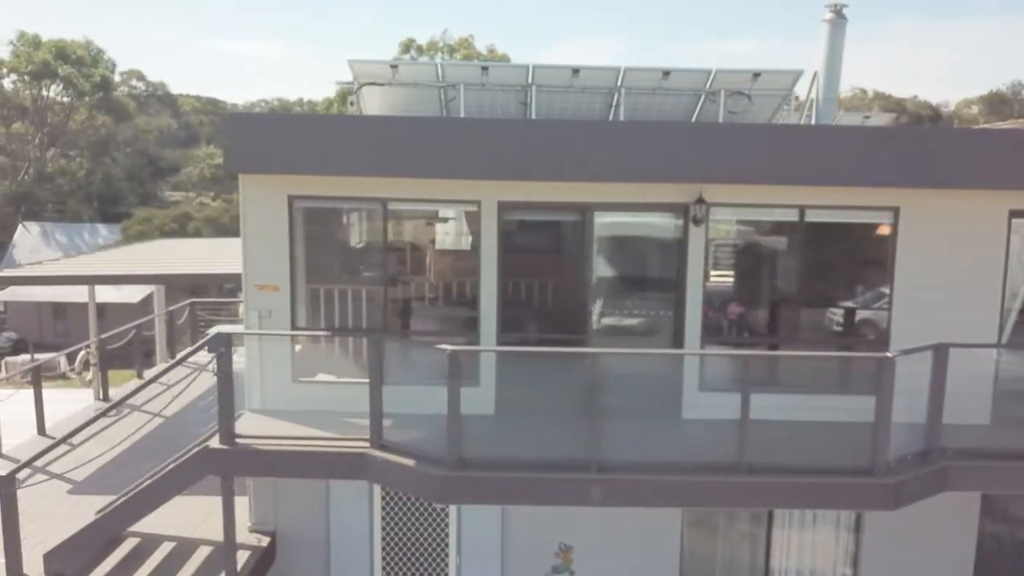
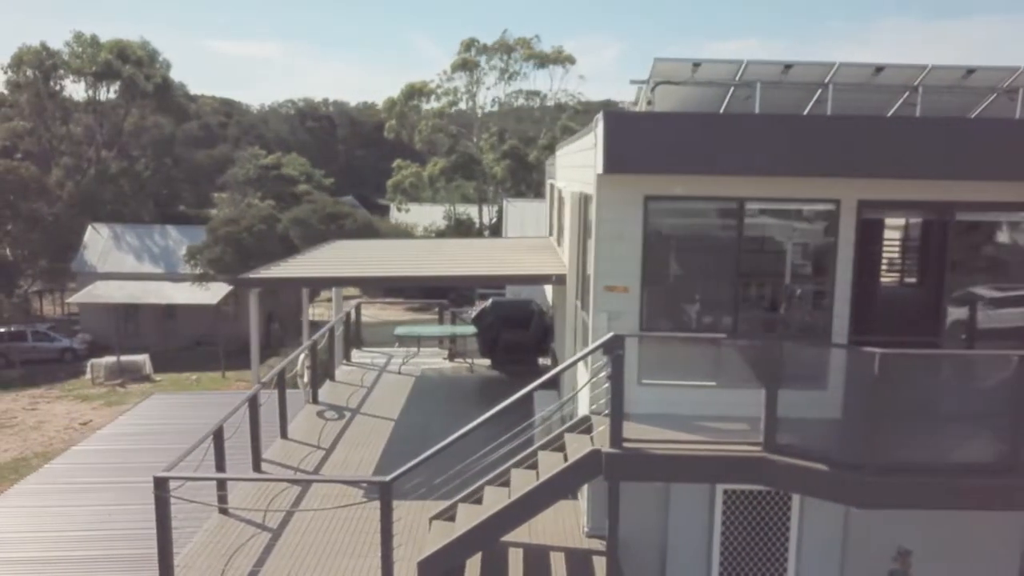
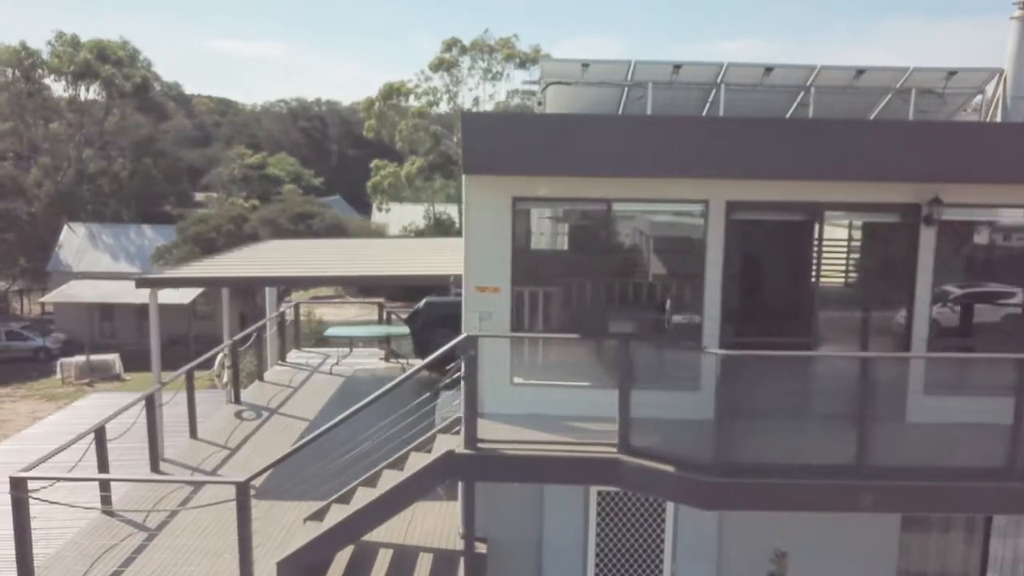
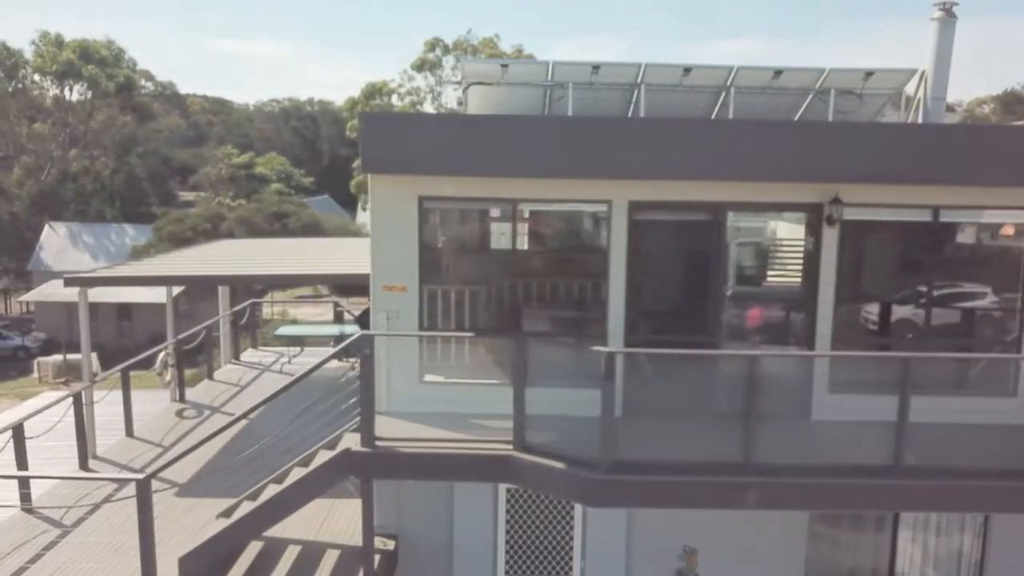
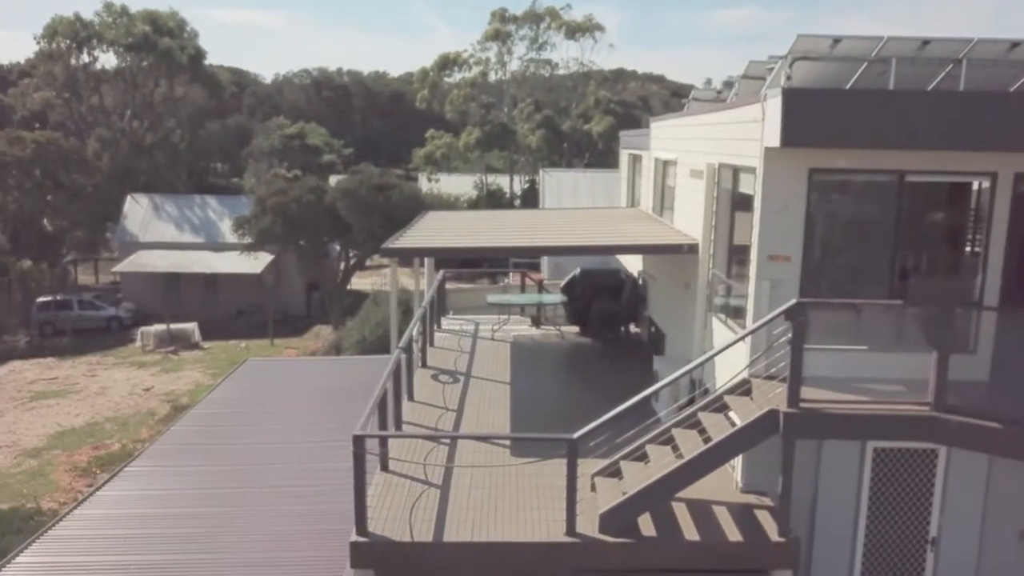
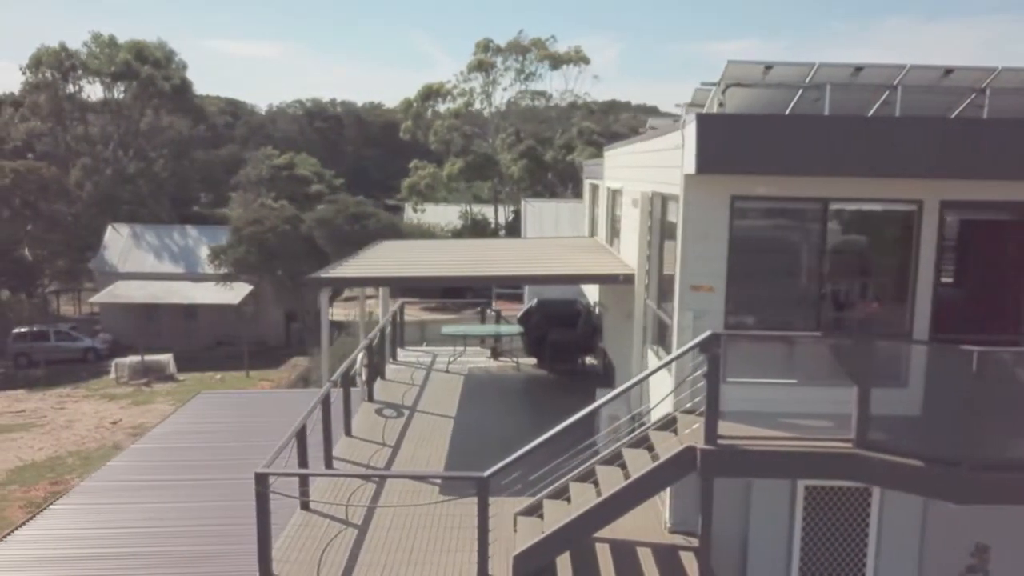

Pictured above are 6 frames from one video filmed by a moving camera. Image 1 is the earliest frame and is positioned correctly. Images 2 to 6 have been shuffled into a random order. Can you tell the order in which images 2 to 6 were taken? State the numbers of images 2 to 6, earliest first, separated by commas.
4, 3, 2, 6, 5
